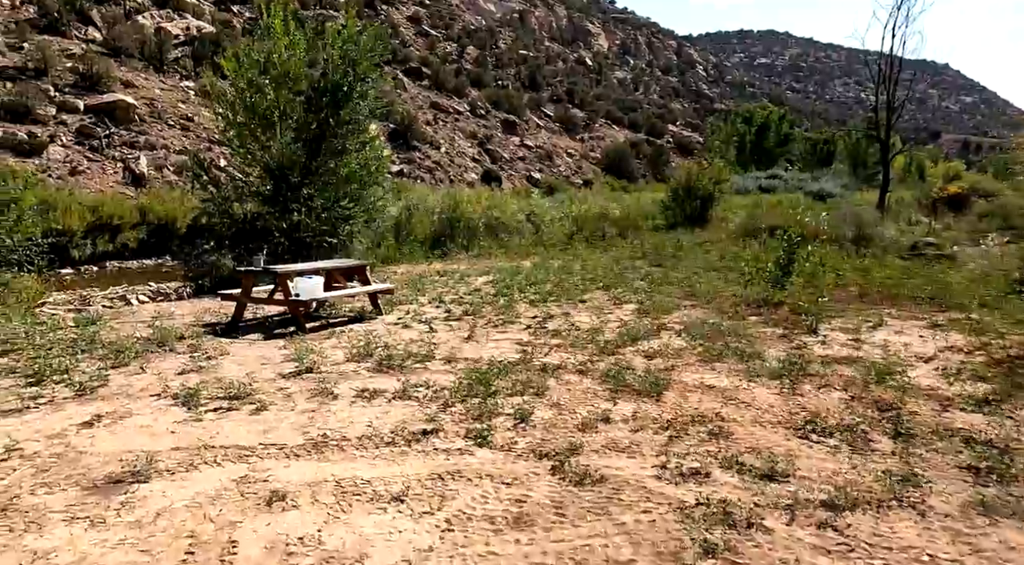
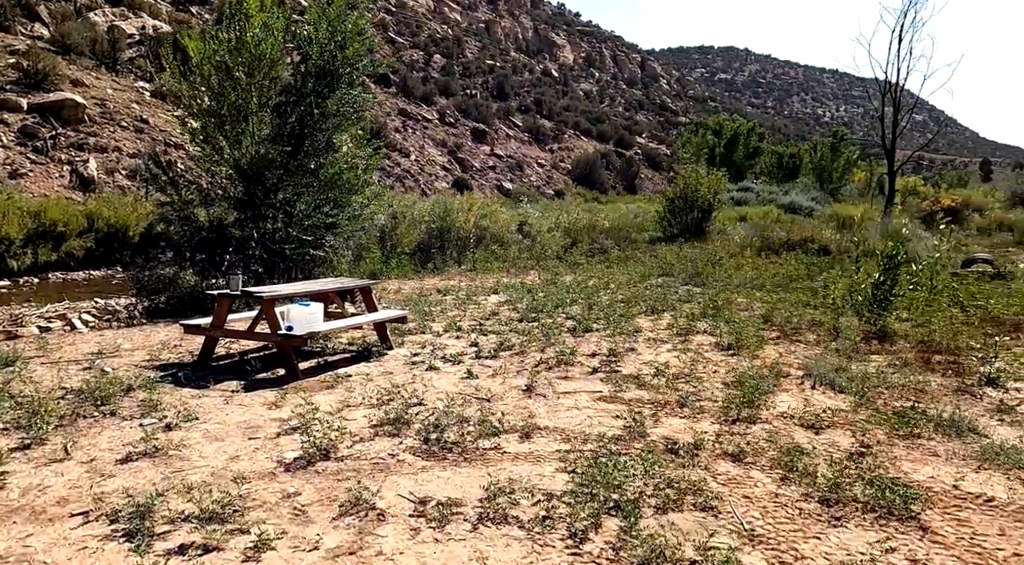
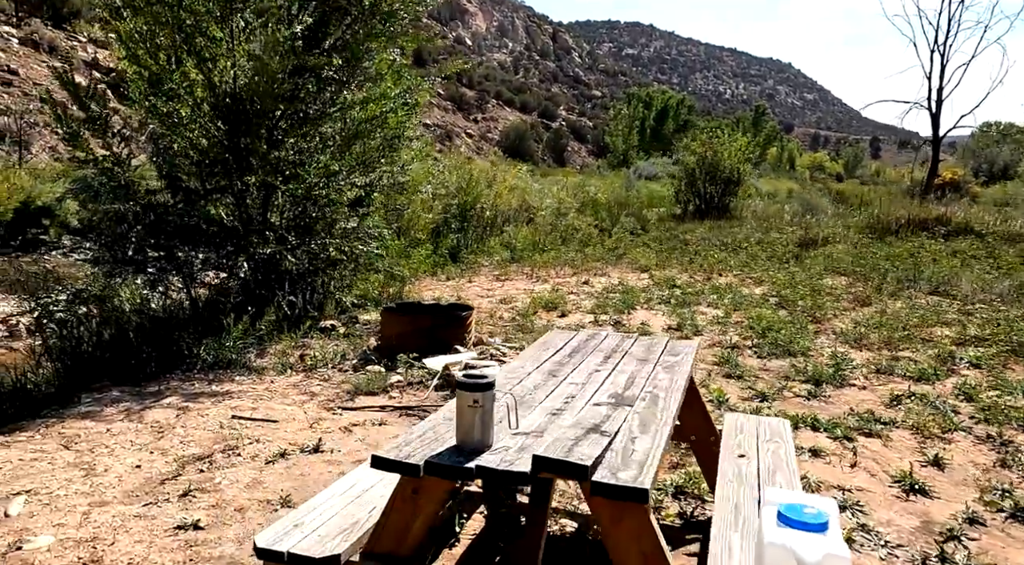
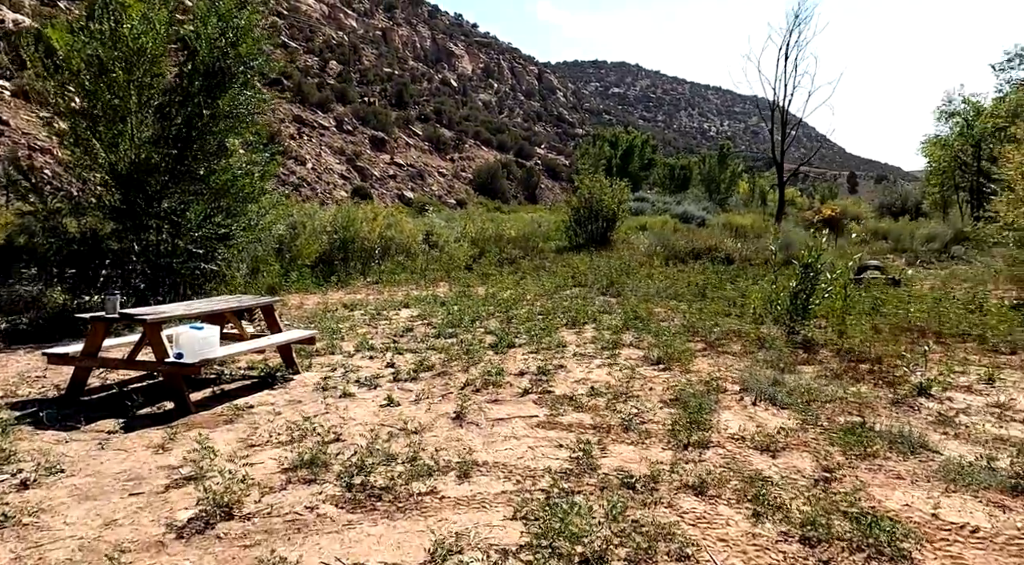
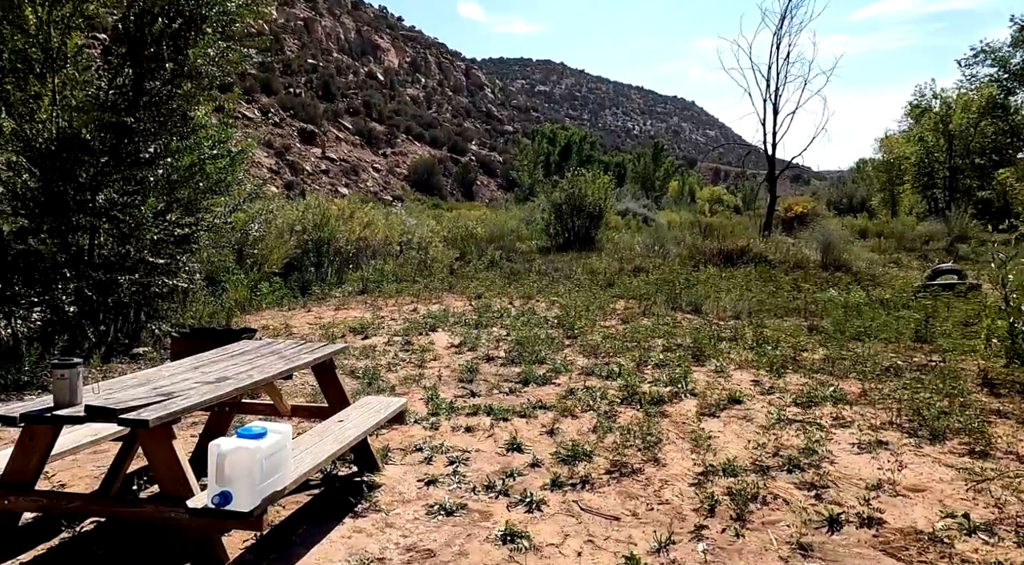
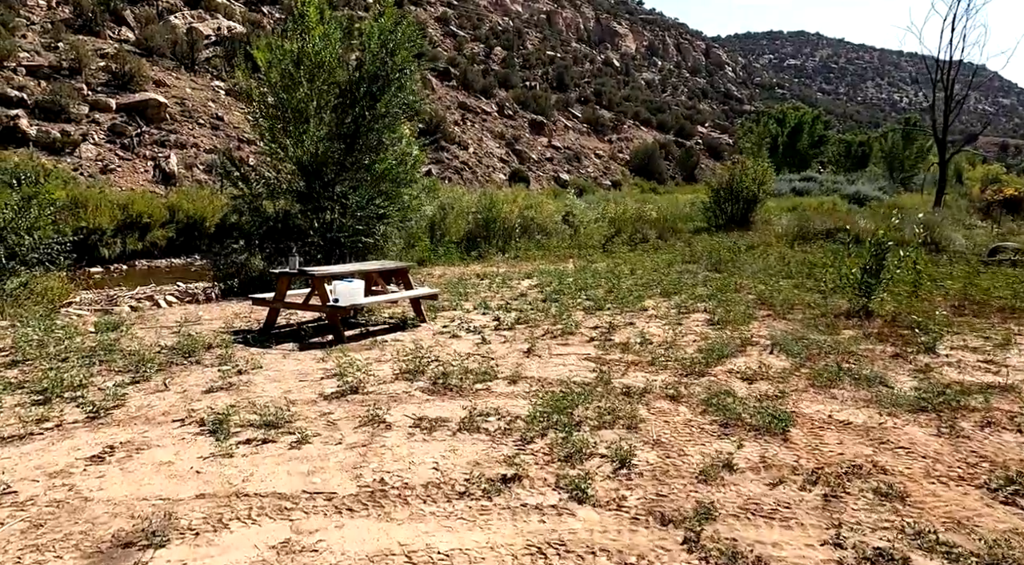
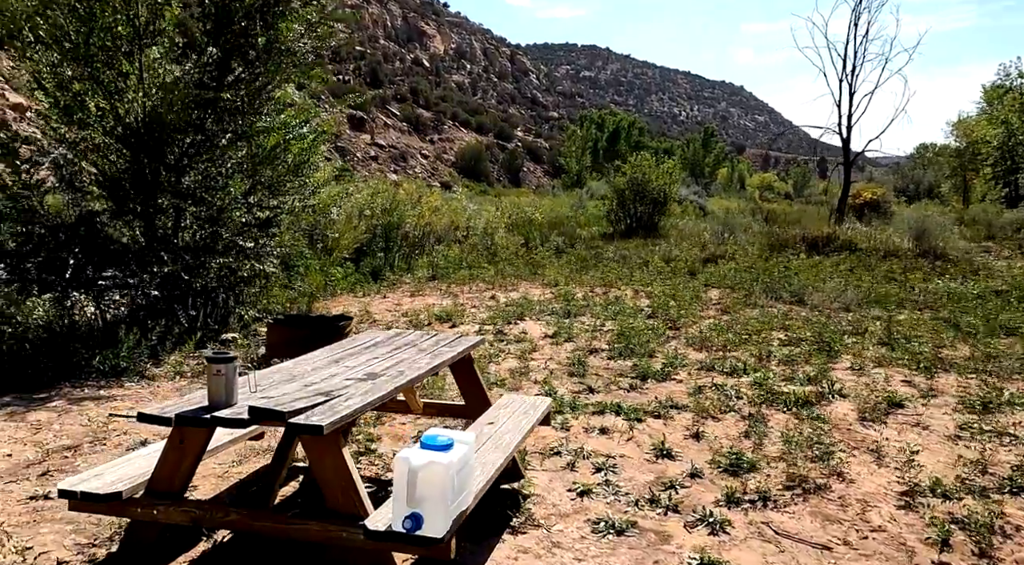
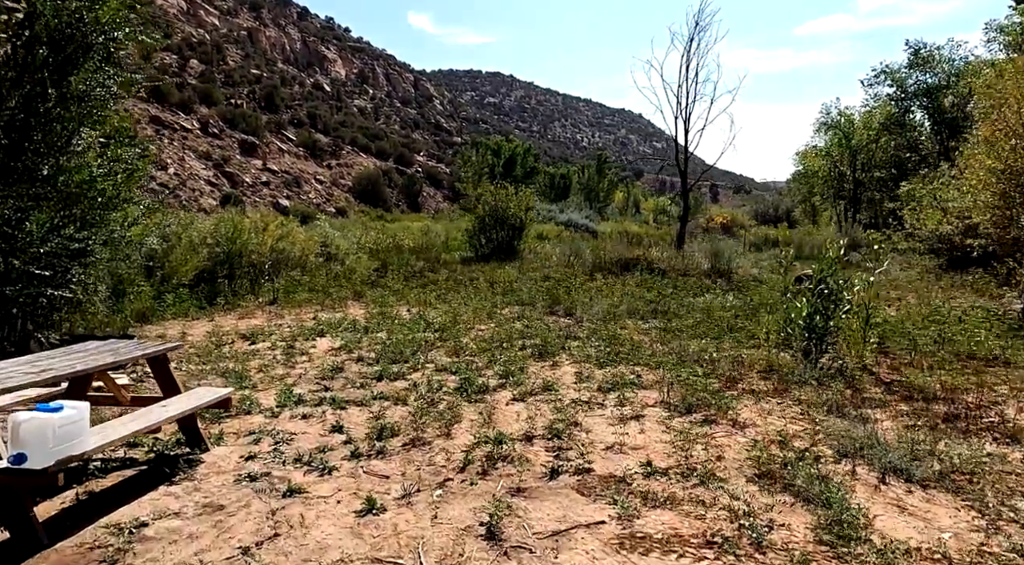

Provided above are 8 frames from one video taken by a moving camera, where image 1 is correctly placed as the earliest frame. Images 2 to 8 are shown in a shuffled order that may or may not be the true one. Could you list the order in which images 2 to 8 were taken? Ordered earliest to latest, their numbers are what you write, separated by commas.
6, 2, 4, 8, 5, 7, 3
